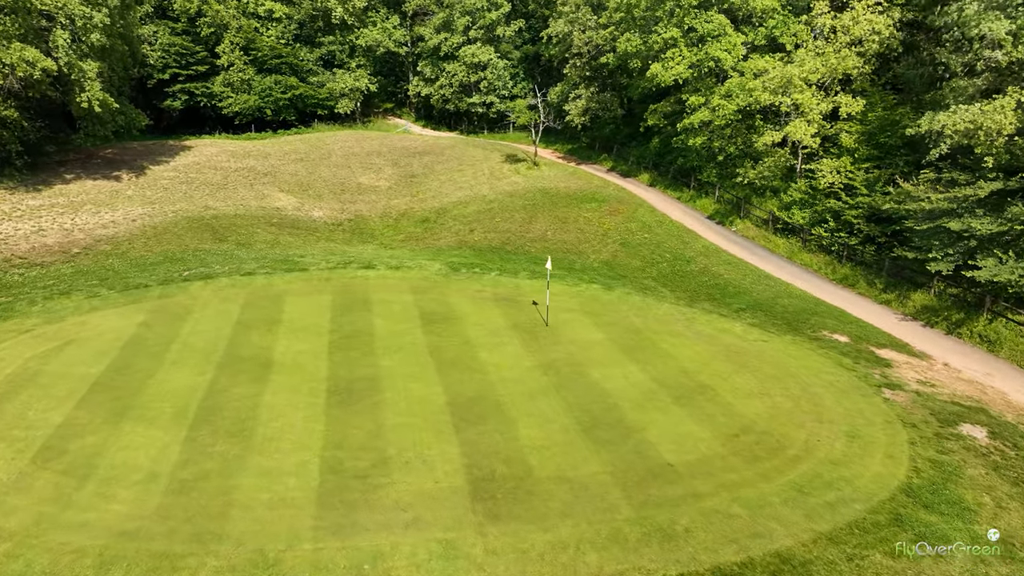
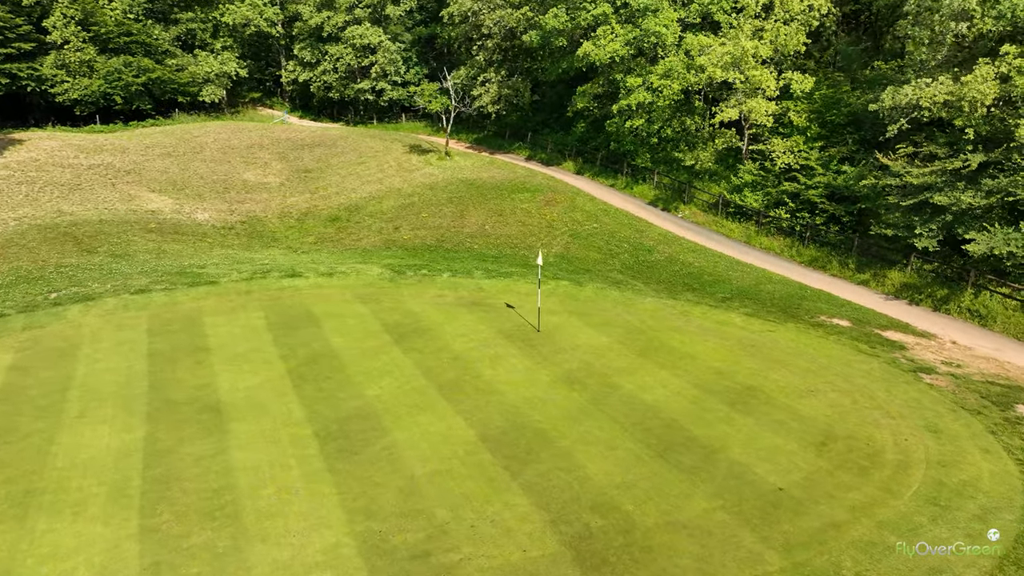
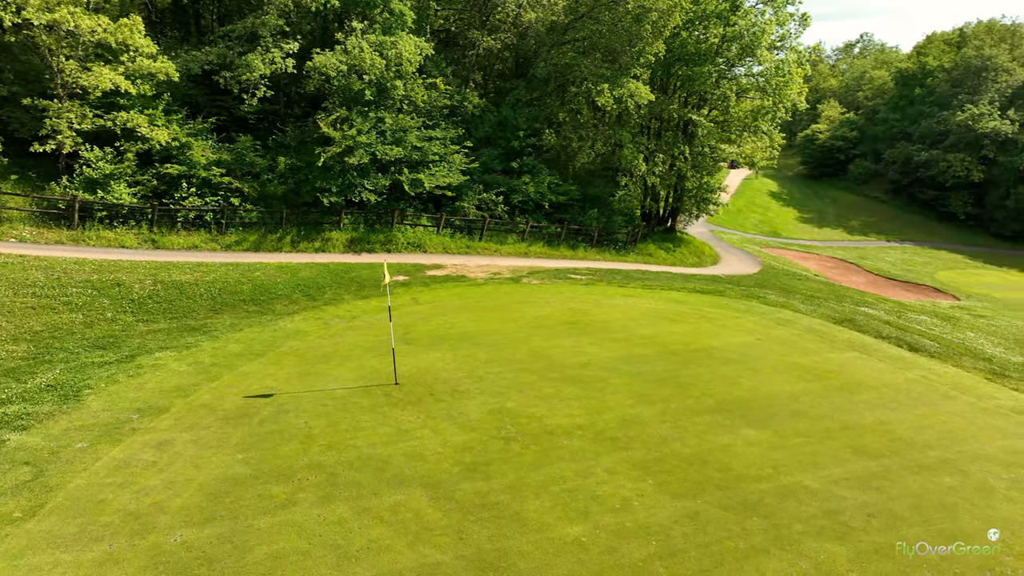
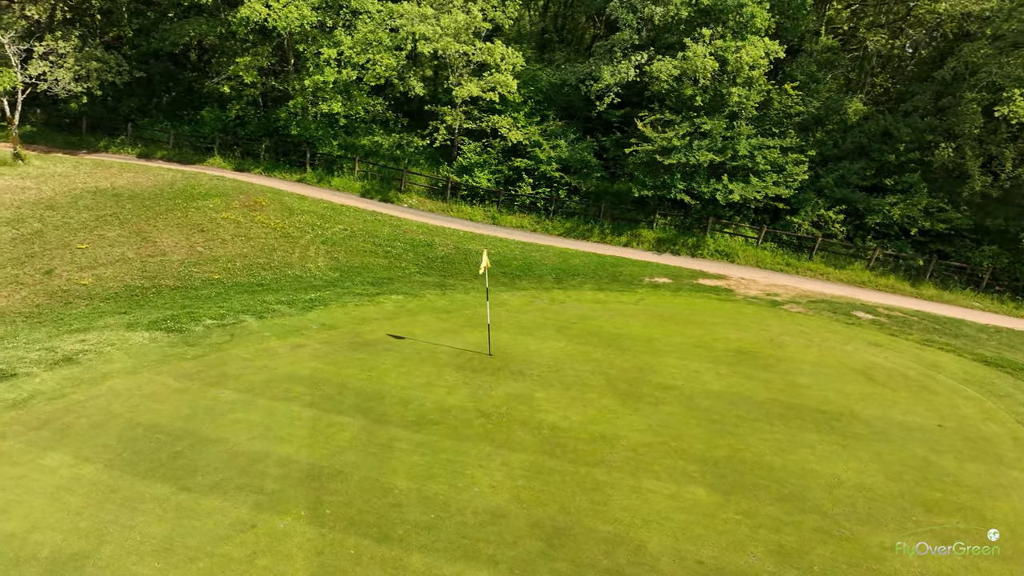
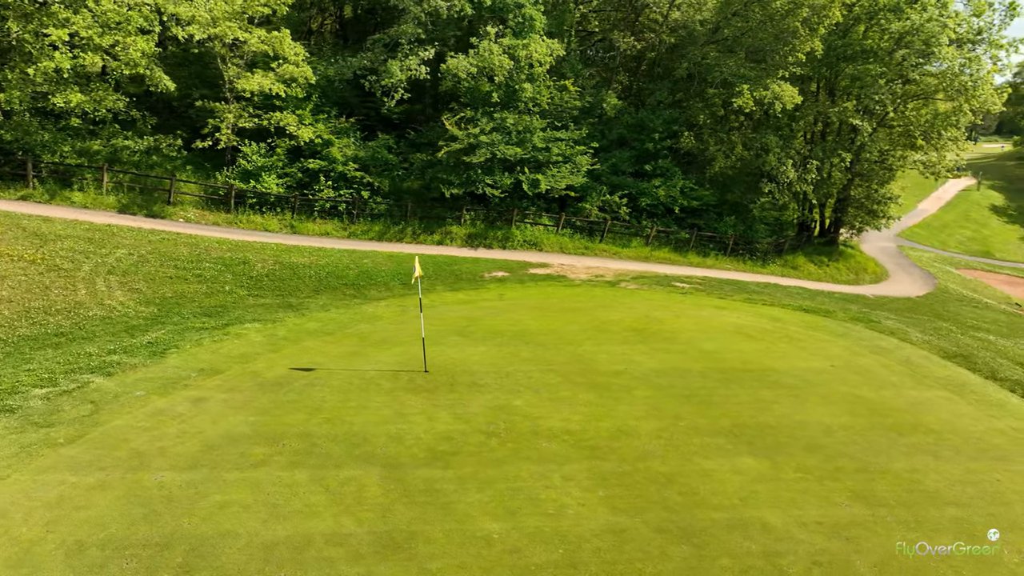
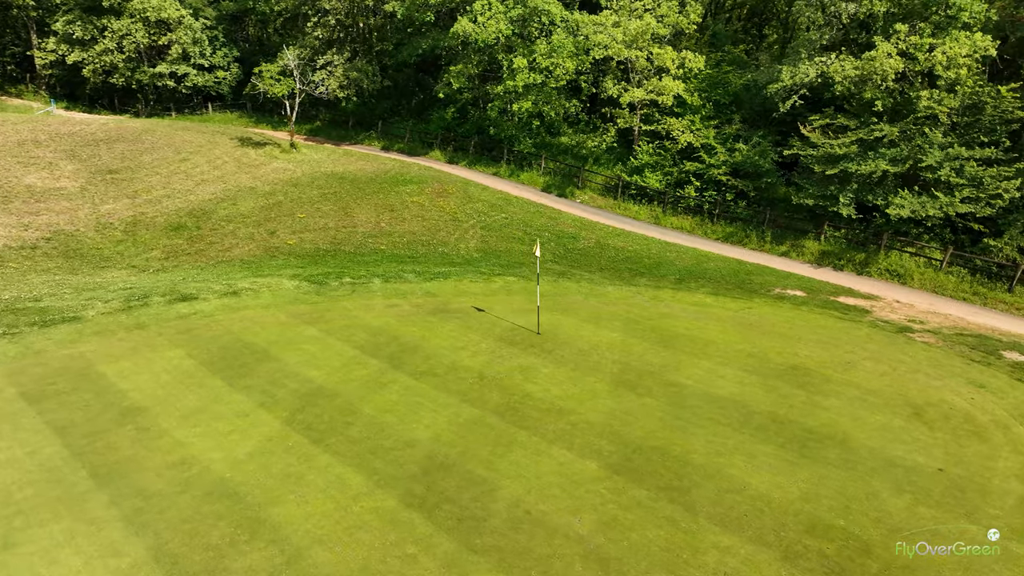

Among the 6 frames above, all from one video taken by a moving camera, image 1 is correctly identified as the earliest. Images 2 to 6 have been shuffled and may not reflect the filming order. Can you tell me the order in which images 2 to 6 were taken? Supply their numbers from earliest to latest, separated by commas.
2, 6, 4, 5, 3
